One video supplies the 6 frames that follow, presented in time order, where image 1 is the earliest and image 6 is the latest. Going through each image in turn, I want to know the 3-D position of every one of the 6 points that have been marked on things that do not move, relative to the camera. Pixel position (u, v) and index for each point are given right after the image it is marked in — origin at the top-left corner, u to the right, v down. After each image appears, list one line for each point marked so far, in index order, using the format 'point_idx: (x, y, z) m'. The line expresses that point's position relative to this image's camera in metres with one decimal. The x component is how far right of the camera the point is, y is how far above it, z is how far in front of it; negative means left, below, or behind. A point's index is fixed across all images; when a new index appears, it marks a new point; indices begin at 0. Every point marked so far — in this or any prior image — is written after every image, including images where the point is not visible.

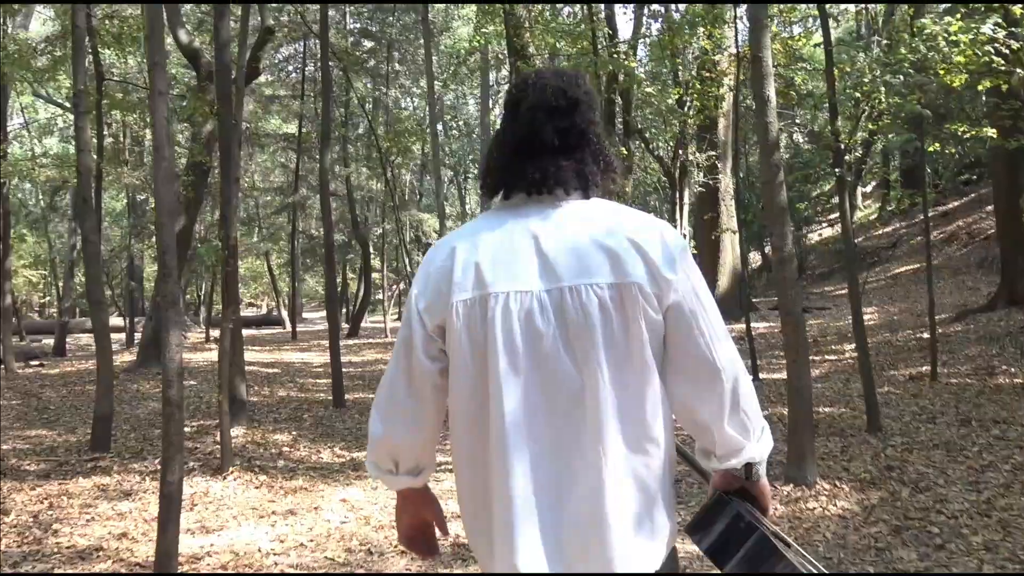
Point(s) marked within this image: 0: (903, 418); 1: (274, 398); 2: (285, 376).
0: (+3.9, -1.3, +8.1) m
1: (-2.9, -1.3, +9.7) m
2: (-3.1, -1.2, +11.0) m
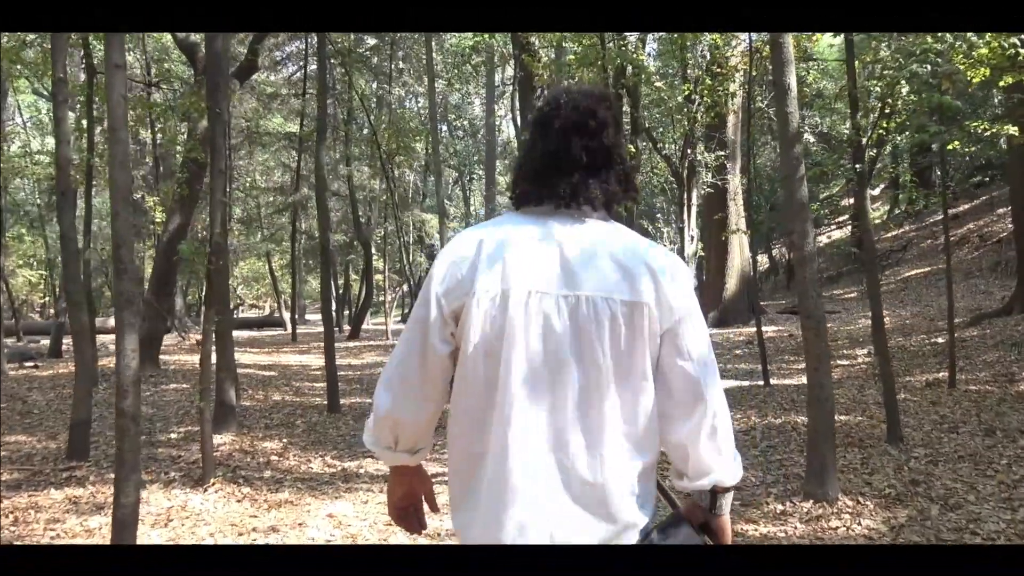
0: (+3.9, -1.3, +7.7) m
1: (-2.8, -1.3, +9.3) m
2: (-3.1, -1.2, +10.7) m
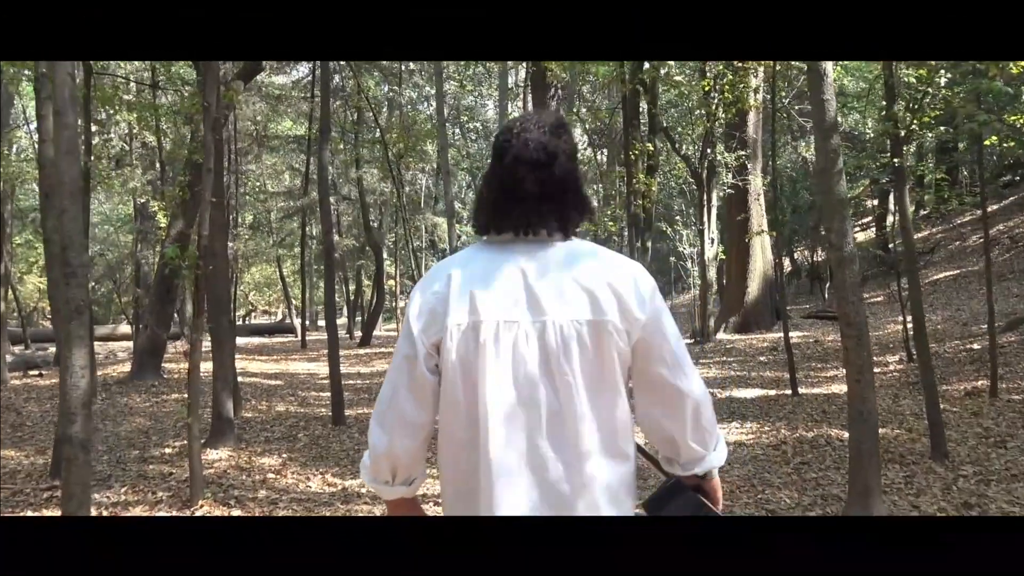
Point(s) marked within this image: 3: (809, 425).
0: (+4.0, -1.4, +7.2) m
1: (-2.7, -1.4, +8.9) m
2: (-2.9, -1.3, +10.3) m
3: (+2.8, -1.3, +7.7) m
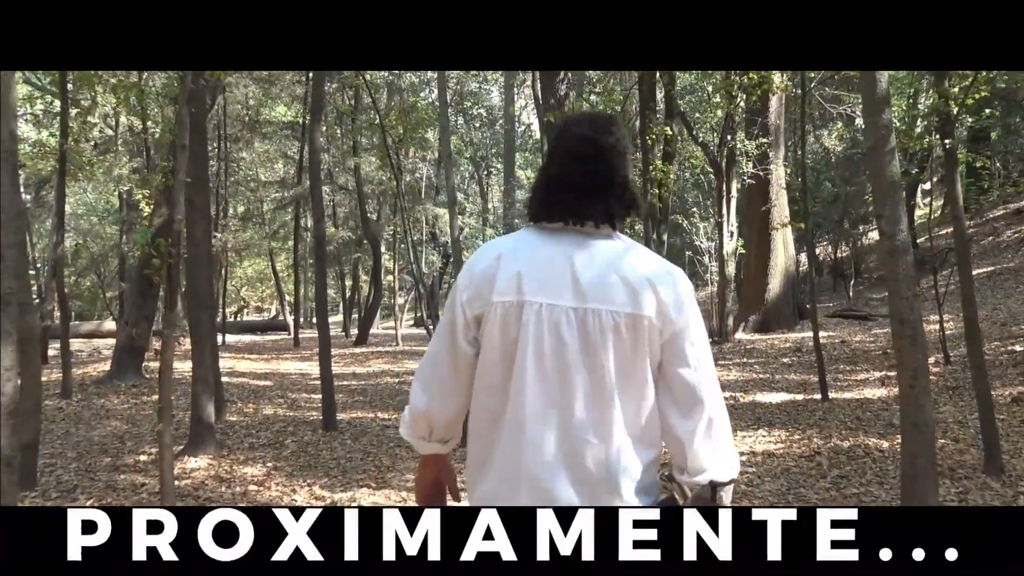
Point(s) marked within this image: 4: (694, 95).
0: (+4.1, -1.3, +6.5) m
1: (-2.6, -1.3, +8.3) m
2: (-2.8, -1.2, +9.6) m
3: (+2.9, -1.3, +7.1) m
4: (+2.2, +2.4, +9.8) m
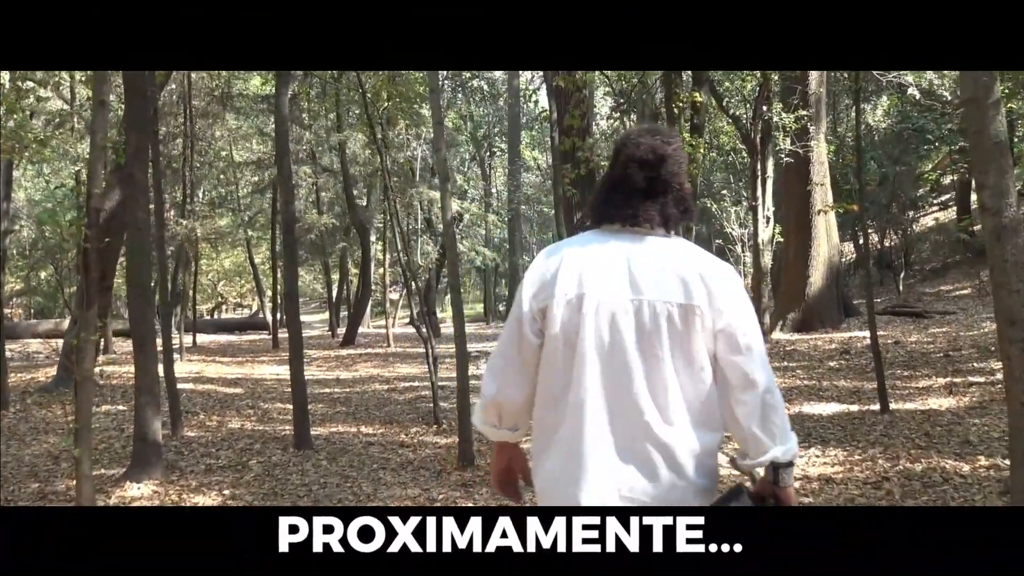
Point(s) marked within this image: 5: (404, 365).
0: (+4.1, -1.3, +5.4) m
1: (-2.6, -1.3, +7.1) m
2: (-2.8, -1.2, +8.5) m
3: (+2.9, -1.2, +5.9) m
4: (+2.2, +2.4, +8.7) m
5: (-1.5, -1.1, +11.4) m
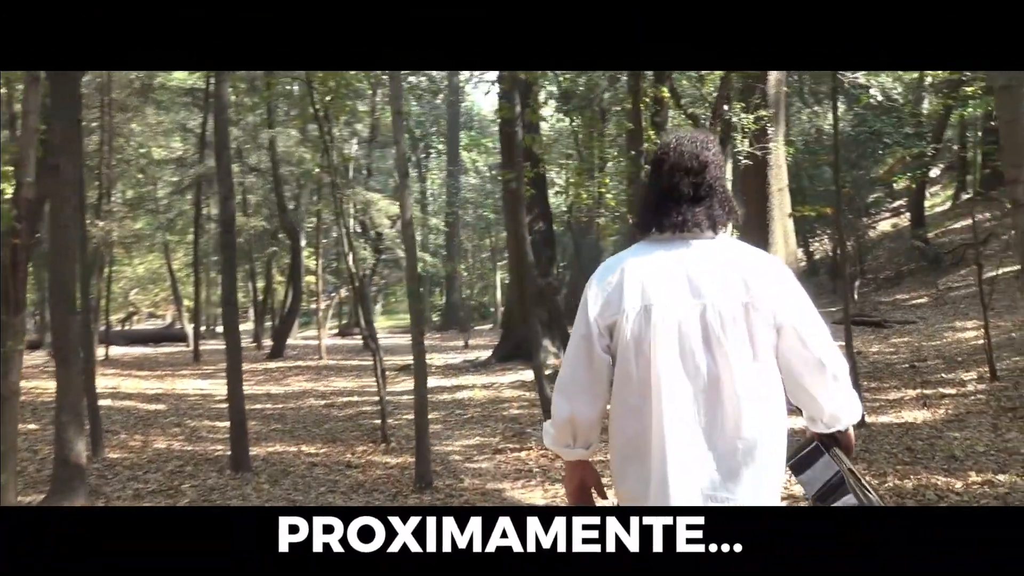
0: (+3.9, -1.3, +5.2) m
1: (-2.9, -1.3, +6.3) m
2: (-3.2, -1.2, +7.7) m
3: (+2.7, -1.3, +5.7) m
4: (+1.8, +2.3, +8.4) m
5: (-2.3, -1.2, +10.6) m
